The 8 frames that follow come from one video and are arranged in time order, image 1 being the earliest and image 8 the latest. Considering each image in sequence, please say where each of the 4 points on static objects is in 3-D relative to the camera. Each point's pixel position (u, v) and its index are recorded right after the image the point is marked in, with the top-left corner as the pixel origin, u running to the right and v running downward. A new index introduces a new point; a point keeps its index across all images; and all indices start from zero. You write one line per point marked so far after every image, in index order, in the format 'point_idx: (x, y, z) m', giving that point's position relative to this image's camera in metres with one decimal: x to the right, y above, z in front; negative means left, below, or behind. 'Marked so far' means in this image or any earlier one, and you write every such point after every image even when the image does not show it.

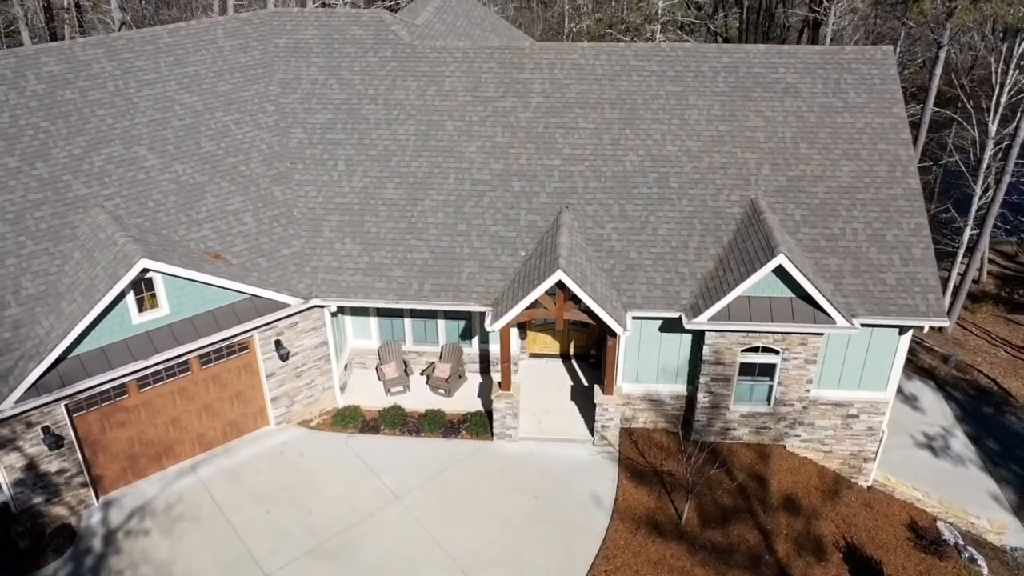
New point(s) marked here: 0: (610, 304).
0: (+1.2, -0.2, +10.9) m
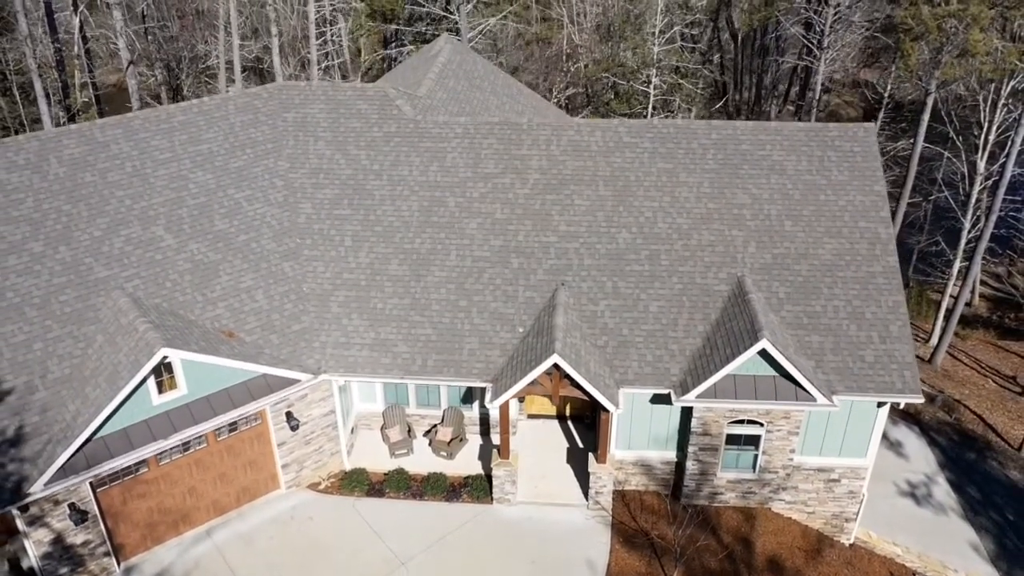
0: (+1.2, -1.3, +11.5) m
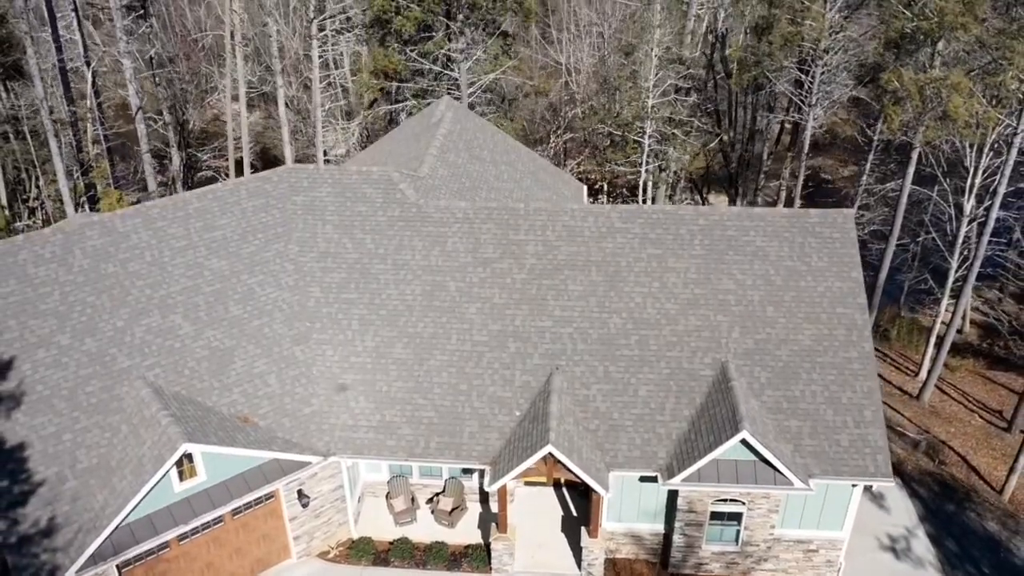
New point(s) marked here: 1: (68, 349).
0: (+1.2, -2.6, +12.3) m
1: (-6.5, -0.9, +12.4) m
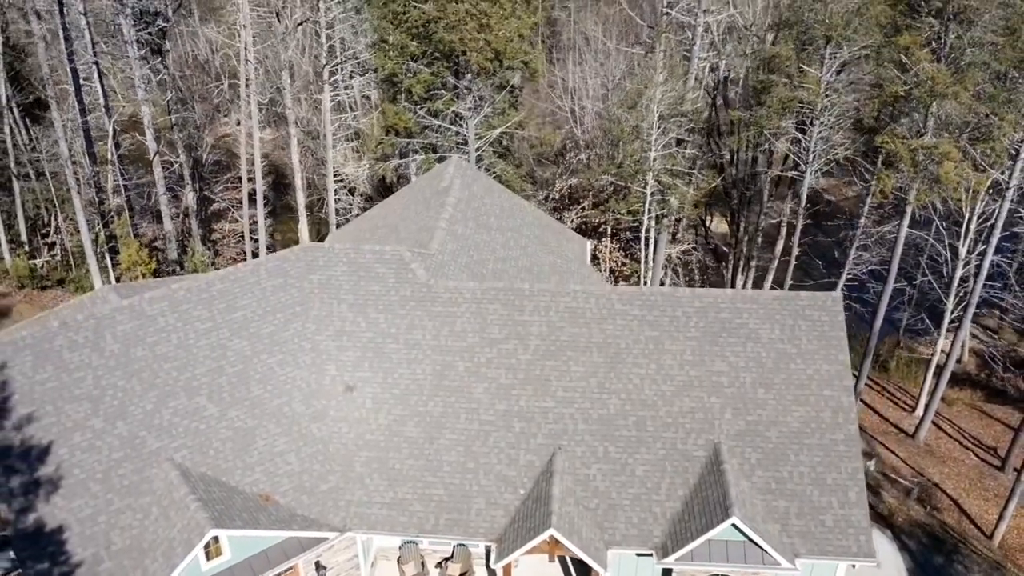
0: (+1.2, -4.0, +13.1) m
1: (-6.4, -2.2, +13.3) m
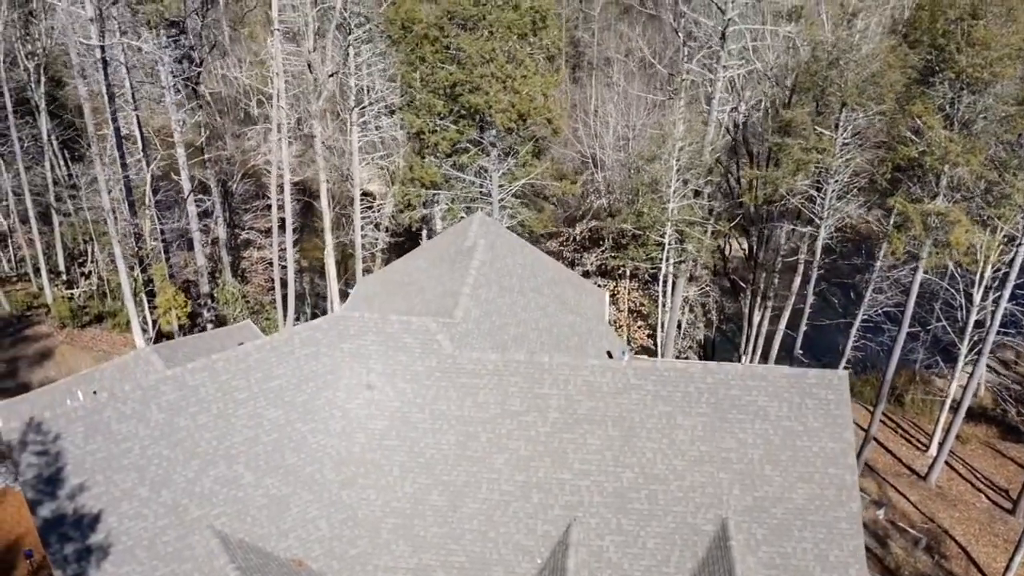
0: (+1.5, -5.4, +13.9) m
1: (-6.1, -3.5, +14.3) m
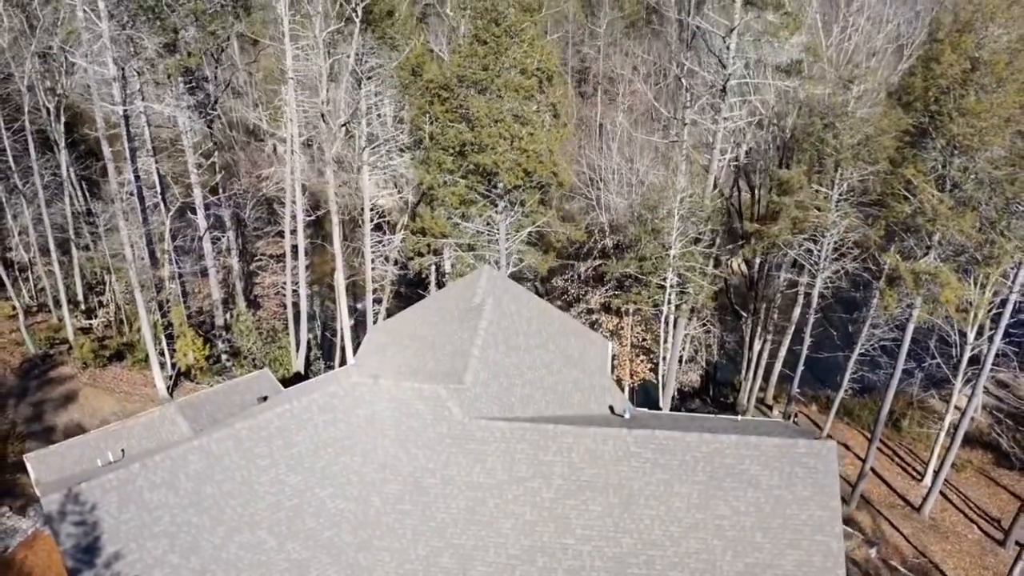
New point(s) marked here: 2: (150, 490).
0: (+1.6, -6.8, +14.9) m
1: (-6.0, -5.0, +15.3) m
2: (-6.7, -3.7, +15.8) m
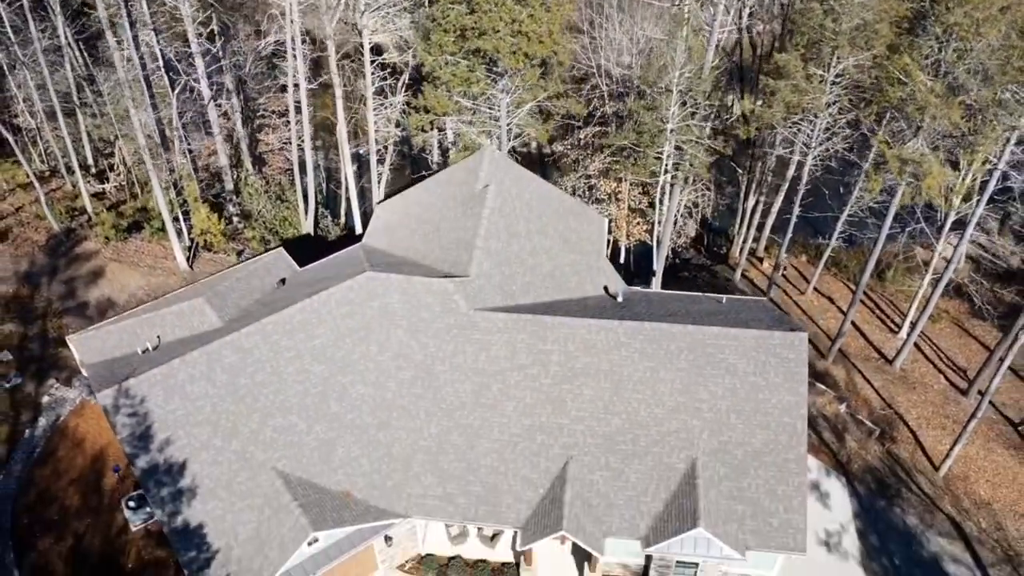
0: (+1.7, -5.1, +17.4) m
1: (-5.9, -3.3, +17.5) m
2: (-6.6, -2.0, +17.7) m
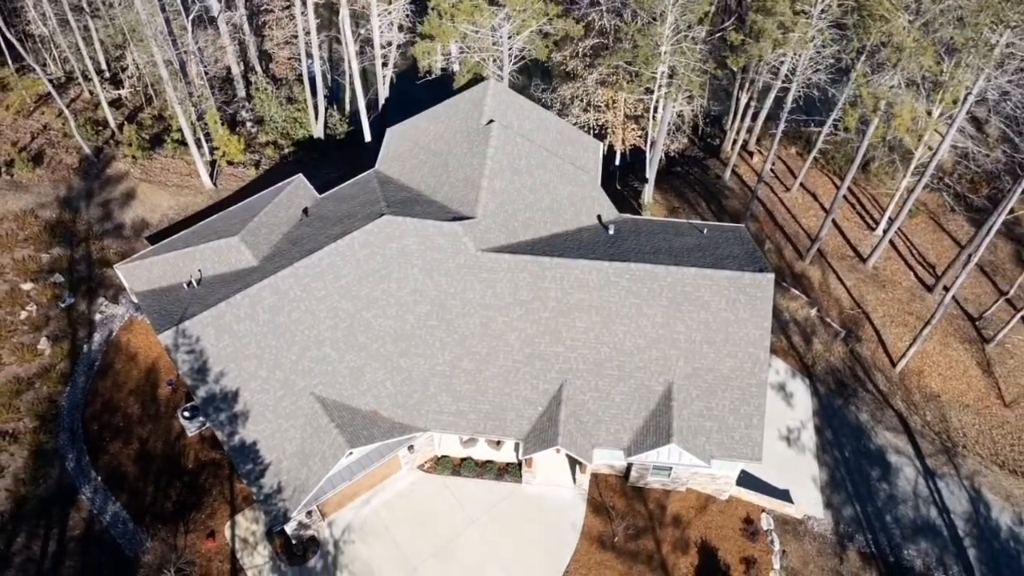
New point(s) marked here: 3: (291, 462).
0: (+1.8, -3.9, +20.7) m
1: (-5.9, -2.1, +20.4) m
2: (-6.6, -0.8, +20.4) m
3: (-5.2, -4.1, +20.3) m
